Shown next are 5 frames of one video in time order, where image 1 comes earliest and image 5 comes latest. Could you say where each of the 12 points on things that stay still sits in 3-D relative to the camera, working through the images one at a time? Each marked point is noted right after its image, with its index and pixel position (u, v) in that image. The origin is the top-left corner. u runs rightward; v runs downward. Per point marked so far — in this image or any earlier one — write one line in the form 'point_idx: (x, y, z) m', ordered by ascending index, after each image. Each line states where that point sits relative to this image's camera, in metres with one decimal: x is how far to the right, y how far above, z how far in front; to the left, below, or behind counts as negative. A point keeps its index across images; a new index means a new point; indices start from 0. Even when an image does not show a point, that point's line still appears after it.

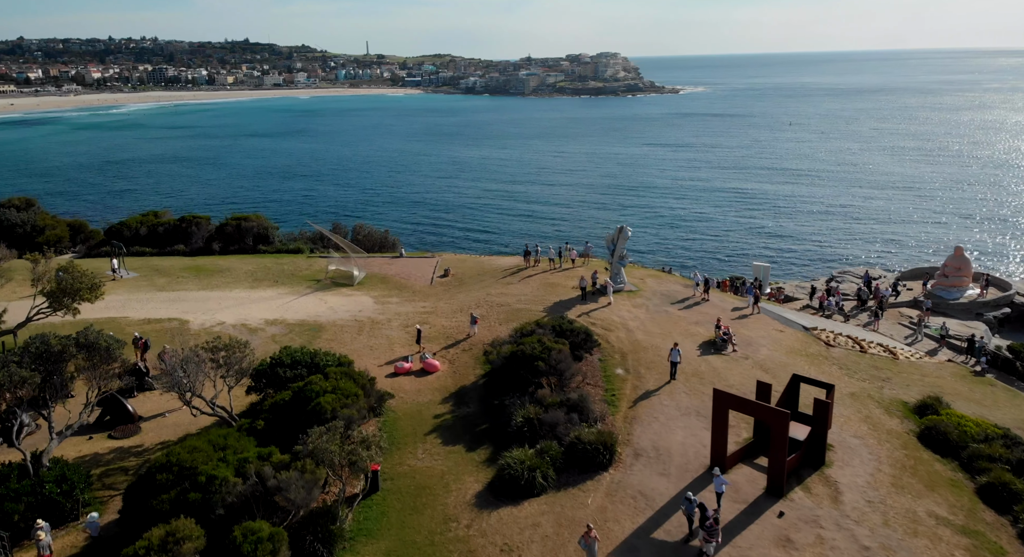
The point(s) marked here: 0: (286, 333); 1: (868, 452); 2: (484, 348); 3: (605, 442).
0: (-5.8, -1.4, +17.9) m
1: (+5.3, -2.6, +10.4) m
2: (-0.7, -1.6, +16.1) m
3: (+1.4, -2.5, +10.5) m
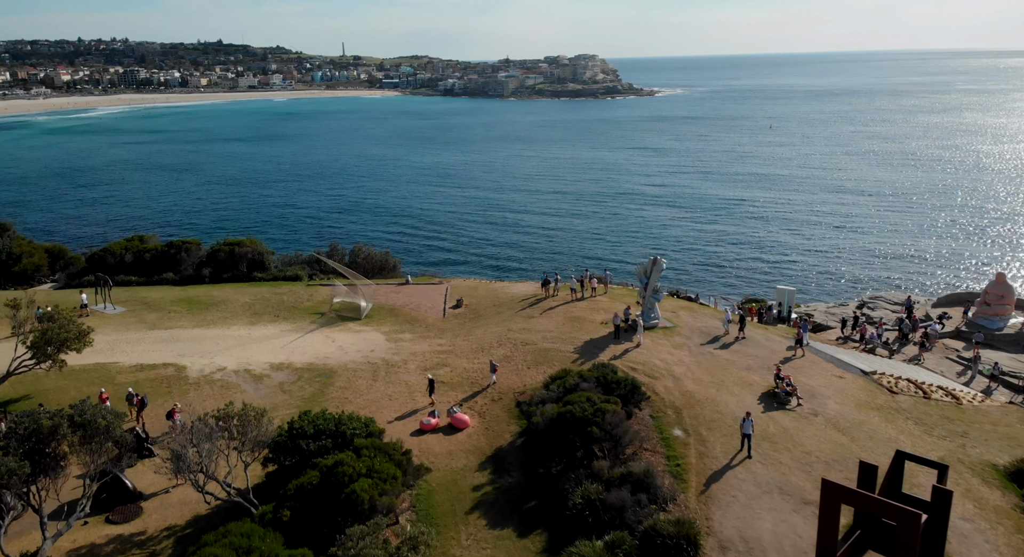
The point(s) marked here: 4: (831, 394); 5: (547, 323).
0: (-5.1, -2.4, +16.4) m
1: (+6.2, -3.5, +9.2) m
2: (+0.1, -2.5, +14.7) m
3: (+2.3, -3.4, +9.2) m
4: (+6.1, -2.2, +13.3) m
5: (+0.9, -1.2, +18.8) m
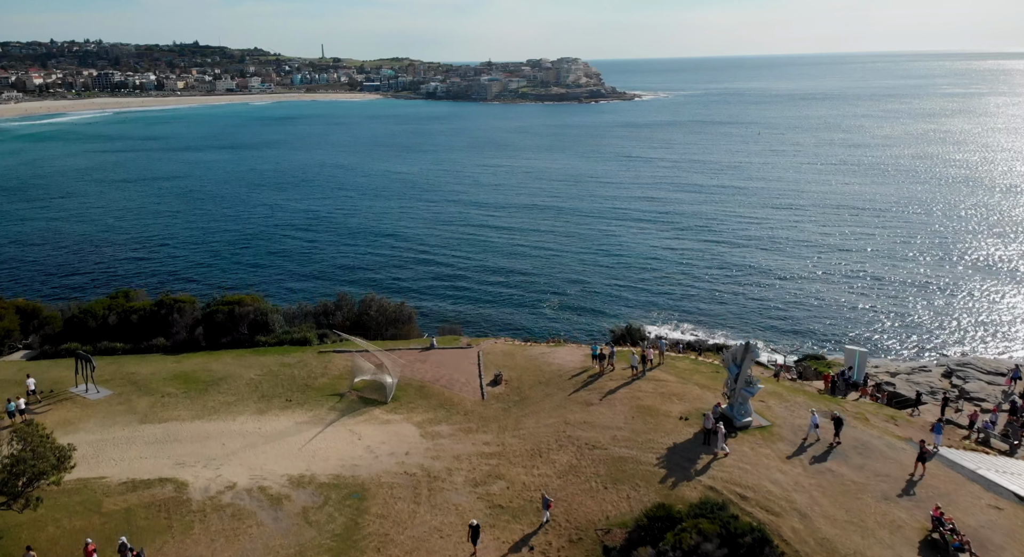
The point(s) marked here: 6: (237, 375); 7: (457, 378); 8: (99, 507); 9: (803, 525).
0: (-3.7, -4.4, +13.5) m
1: (+7.8, -5.3, +6.7) m
2: (+1.5, -4.4, +12.0) m
3: (+3.9, -5.2, +6.6) m
4: (+7.6, -4.1, +10.8) m
5: (+2.3, -3.1, +16.1) m
6: (-7.7, -2.7, +19.5) m
7: (-1.5, -2.7, +19.1) m
8: (-7.9, -4.4, +13.3) m
9: (+4.7, -4.0, +11.3) m
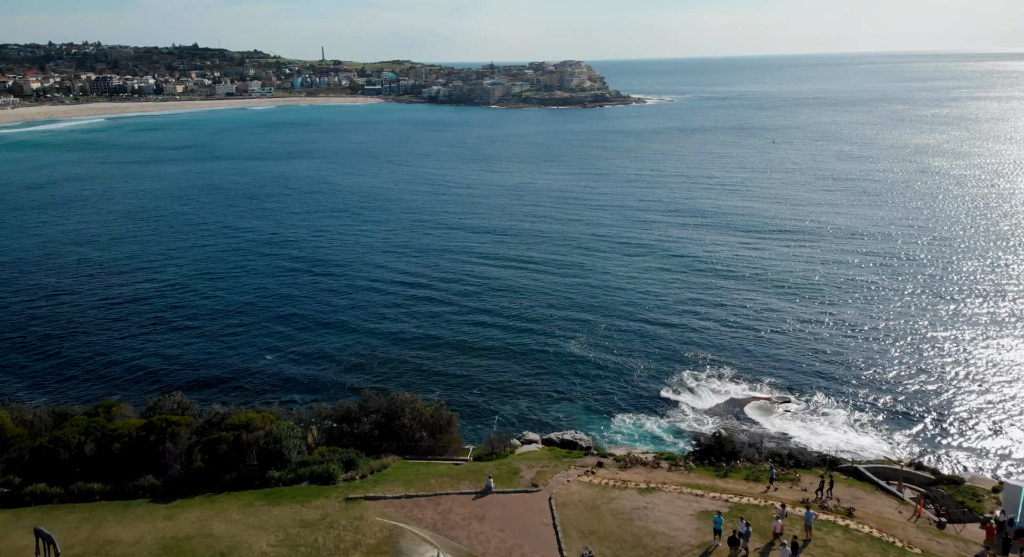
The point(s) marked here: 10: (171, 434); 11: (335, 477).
0: (-1.8, -7.4, +9.0) m
1: (+9.8, -8.3, +2.2) m
2: (+3.5, -7.4, +7.5) m
3: (+5.8, -8.3, +2.1) m
4: (+9.5, -7.1, +6.3) m
5: (+4.2, -6.2, +11.7) m
6: (-5.8, -5.7, +15.0) m
7: (+0.4, -5.8, +14.6) m
8: (-5.9, -7.4, +8.8) m
9: (+6.6, -7.0, +6.9) m
10: (-8.8, -4.0, +18.1) m
11: (-4.4, -5.0, +17.5) m
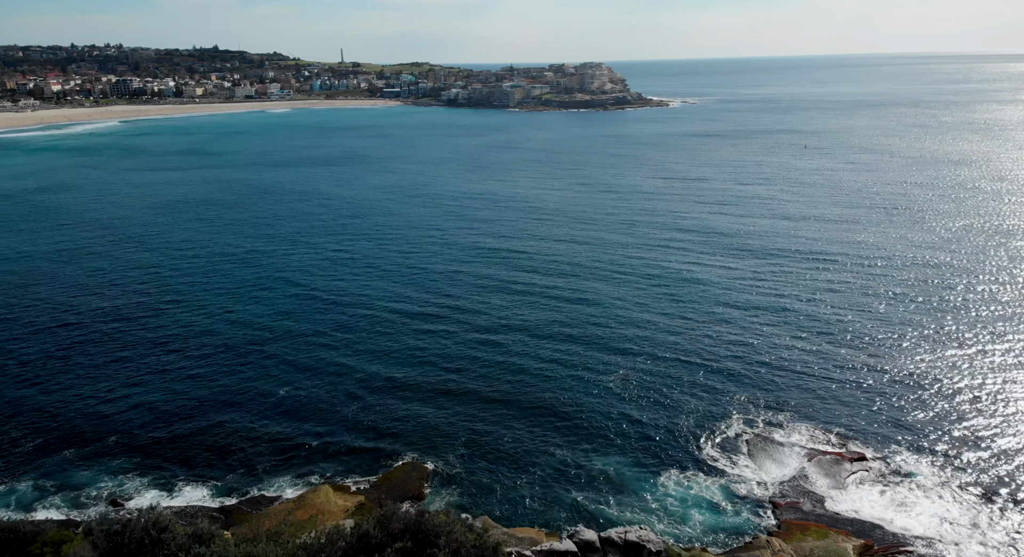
0: (-0.5, -9.5, +4.3) m
1: (+10.9, -10.5, -2.8) m
2: (+4.7, -9.6, +2.6) m
3: (+7.0, -10.4, -2.9) m
4: (+10.7, -9.3, +1.3) m
5: (+5.5, -8.3, +6.7) m
6: (-4.3, -7.8, +10.3) m
7: (+1.9, -7.9, +9.8) m
8: (-4.7, -9.5, +4.1) m
9: (+7.8, -9.2, +1.9) m
10: (-7.3, -6.1, +13.4) m
11: (-3.0, -7.1, +12.8) m
